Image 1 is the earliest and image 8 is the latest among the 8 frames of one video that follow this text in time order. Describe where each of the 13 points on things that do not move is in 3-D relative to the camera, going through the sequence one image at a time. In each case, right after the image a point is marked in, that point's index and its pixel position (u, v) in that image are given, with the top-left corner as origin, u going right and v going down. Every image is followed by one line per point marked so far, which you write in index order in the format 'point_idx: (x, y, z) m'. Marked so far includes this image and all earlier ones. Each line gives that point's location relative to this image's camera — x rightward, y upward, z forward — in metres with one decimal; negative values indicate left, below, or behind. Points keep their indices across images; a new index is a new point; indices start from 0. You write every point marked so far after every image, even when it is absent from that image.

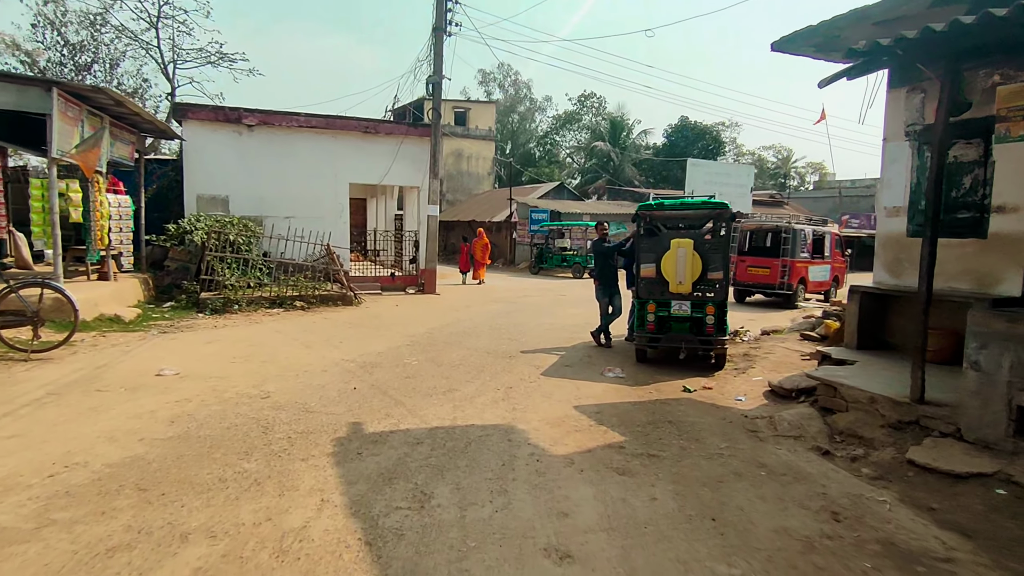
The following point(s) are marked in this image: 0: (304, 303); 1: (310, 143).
0: (-4.6, -0.3, +13.2) m
1: (-5.4, +3.9, +16.0) m
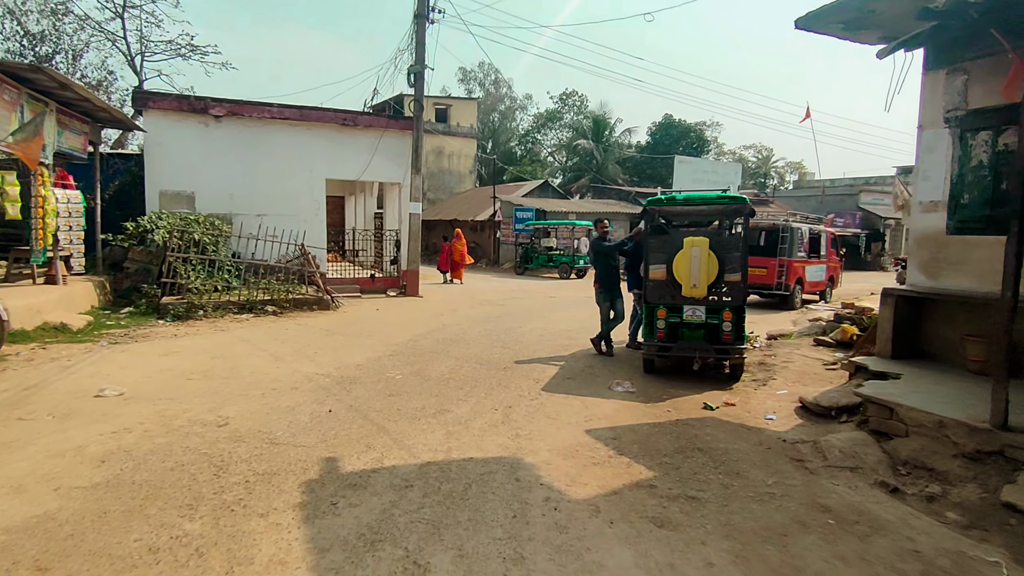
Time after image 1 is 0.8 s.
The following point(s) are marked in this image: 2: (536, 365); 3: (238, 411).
0: (-4.9, -0.4, +12.2) m
1: (-5.7, +3.8, +15.0) m
2: (+0.3, -1.0, +7.9) m
3: (-2.5, -1.1, +5.4) m
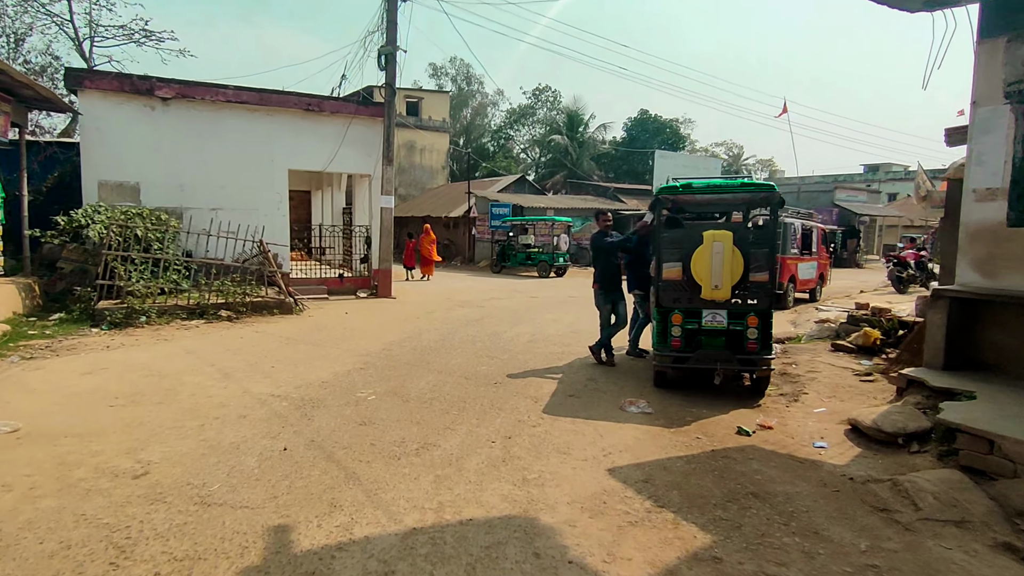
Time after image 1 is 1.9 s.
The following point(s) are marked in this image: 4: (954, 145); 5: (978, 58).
0: (-5.1, -0.4, +10.9) m
1: (-6.2, +3.8, +13.6) m
2: (+0.2, -1.0, +6.8) m
3: (-2.5, -1.2, +4.3) m
4: (+6.8, +2.2, +9.2) m
5: (+4.6, +2.3, +5.9) m
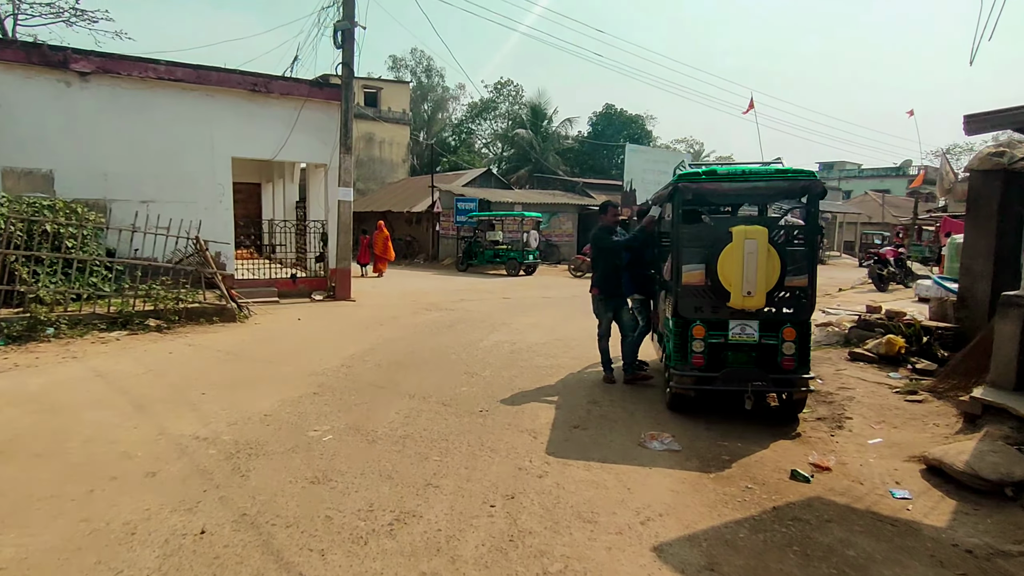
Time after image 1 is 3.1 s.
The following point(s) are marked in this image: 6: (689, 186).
0: (-5.5, -0.5, +9.4) m
1: (-6.7, +3.7, +12.0) m
2: (+0.1, -1.1, +5.7) m
3: (-2.4, -1.3, +2.9) m
4: (+6.5, +2.2, +8.5) m
5: (+4.5, +2.2, +5.0) m
6: (+1.6, +0.9, +5.4) m
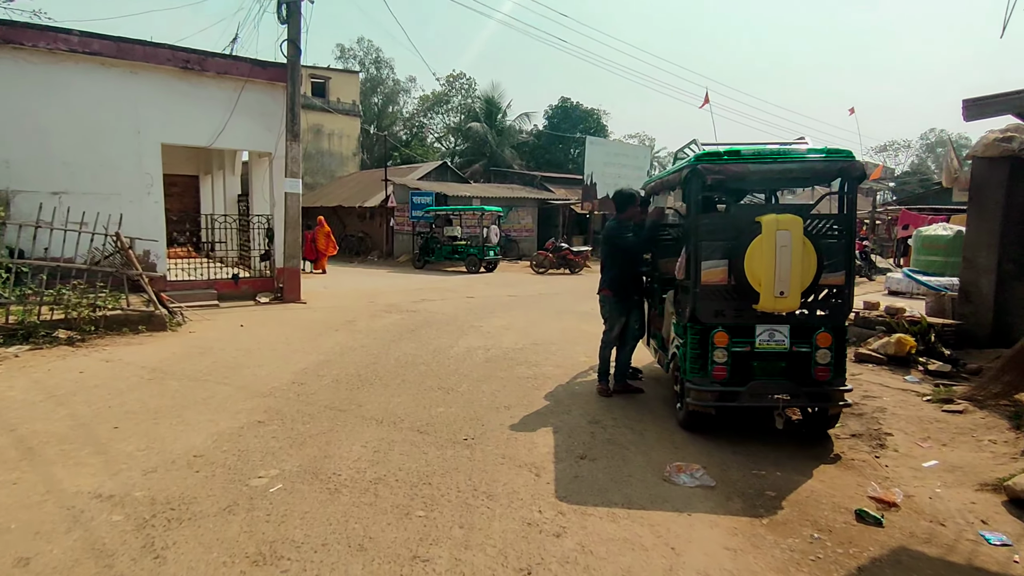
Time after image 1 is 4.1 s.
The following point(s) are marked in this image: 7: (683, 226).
0: (-5.9, -0.6, +8.0) m
1: (-7.3, +3.6, +10.5) m
2: (0.0, -1.1, +4.8) m
3: (-2.2, -1.3, +1.8) m
4: (+6.2, +2.3, +8.0) m
5: (+4.5, +2.3, +4.4) m
6: (+1.5, +0.9, +4.6) m
7: (+1.4, +0.5, +4.9) m
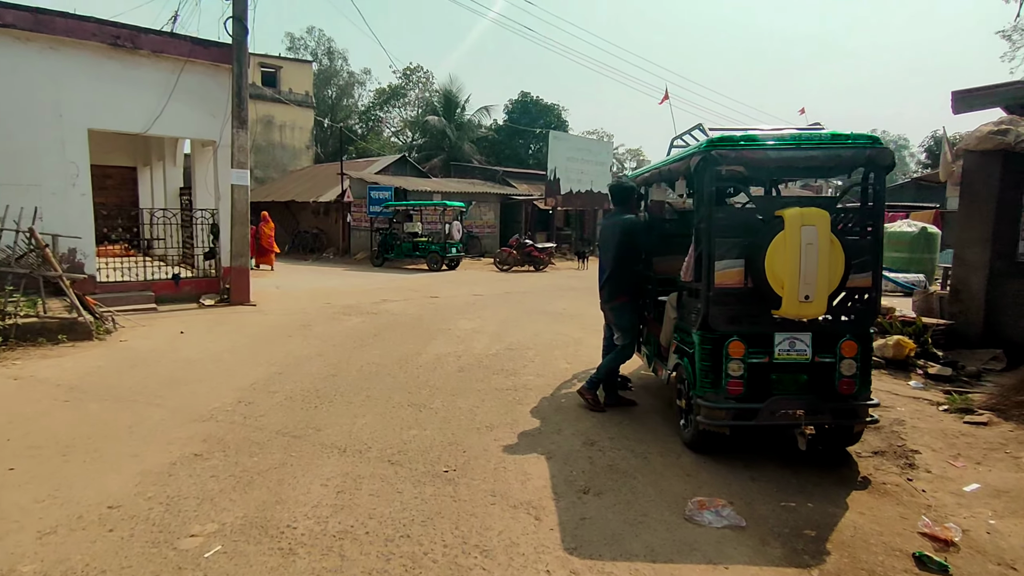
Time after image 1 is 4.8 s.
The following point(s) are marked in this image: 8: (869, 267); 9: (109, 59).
0: (-6.2, -0.6, +6.9) m
1: (-7.8, +3.6, +9.2) m
2: (0.0, -1.2, +4.1) m
3: (-2.1, -1.4, +1.0) m
4: (+5.8, +2.3, +7.7) m
5: (+4.4, +2.3, +4.1) m
6: (+1.4, +0.9, +4.0) m
7: (+1.3, +0.5, +4.3) m
8: (+2.4, +0.1, +4.1) m
9: (-6.8, +3.9, +10.1) m
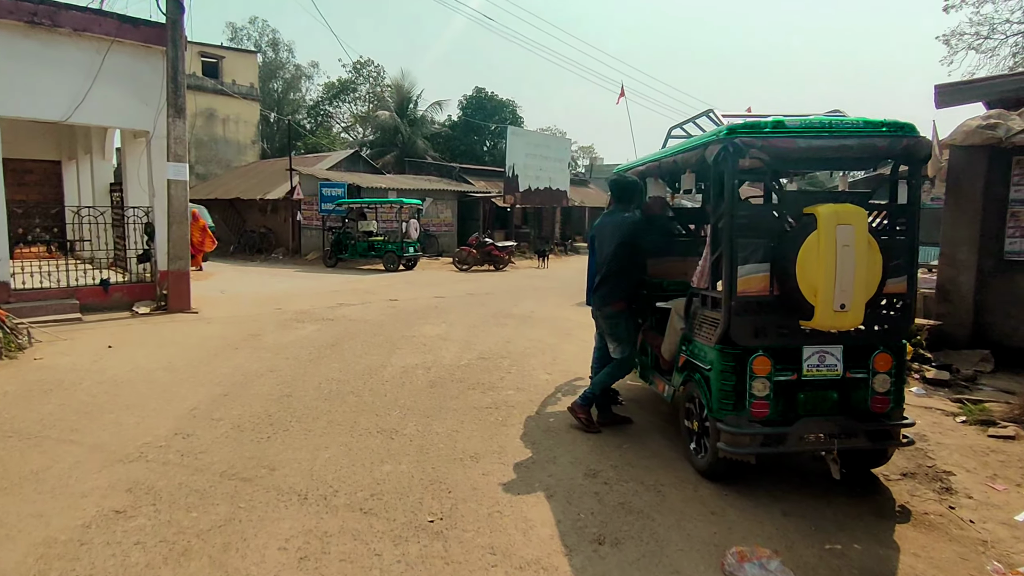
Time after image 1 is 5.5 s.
0: (-6.4, -0.7, +5.8) m
1: (-8.3, +3.4, +8.0) m
2: (-0.1, -1.2, +3.5) m
3: (-1.9, -1.5, +0.2) m
4: (+5.5, +2.3, +7.5) m
5: (+4.3, +2.2, +3.8) m
6: (+1.4, +0.8, +3.5) m
7: (+1.2, +0.4, +3.8) m
8: (+2.4, +0.1, +3.7) m
9: (-7.3, +3.7, +8.9) m
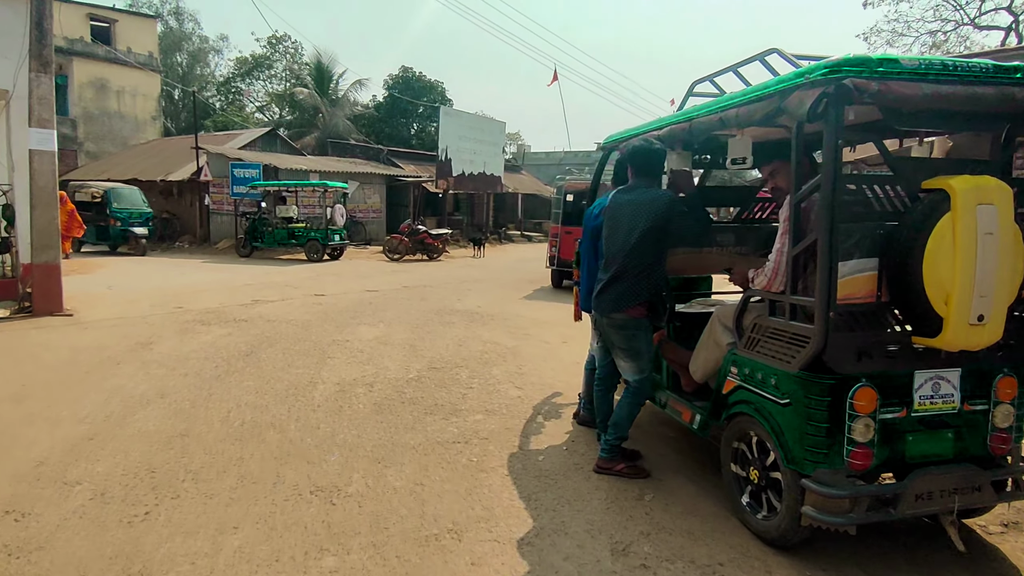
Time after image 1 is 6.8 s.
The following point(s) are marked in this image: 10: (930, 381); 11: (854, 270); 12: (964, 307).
0: (-6.6, -0.8, +3.8) m
1: (-8.7, +3.4, +5.7) m
2: (0.0, -1.3, +2.3) m
3: (-1.4, -1.6, -1.1) m
4: (+5.0, +2.4, +6.9) m
5: (+4.3, +2.3, +3.1) m
6: (+1.4, +0.8, +2.4) m
7: (+1.2, +0.4, +2.7) m
8: (+2.4, +0.1, +2.7) m
9: (-7.9, +3.7, +6.7) m
10: (+1.9, -0.4, +2.6) m
11: (+1.5, +0.1, +2.5) m
12: (+1.8, -0.1, +2.4) m
